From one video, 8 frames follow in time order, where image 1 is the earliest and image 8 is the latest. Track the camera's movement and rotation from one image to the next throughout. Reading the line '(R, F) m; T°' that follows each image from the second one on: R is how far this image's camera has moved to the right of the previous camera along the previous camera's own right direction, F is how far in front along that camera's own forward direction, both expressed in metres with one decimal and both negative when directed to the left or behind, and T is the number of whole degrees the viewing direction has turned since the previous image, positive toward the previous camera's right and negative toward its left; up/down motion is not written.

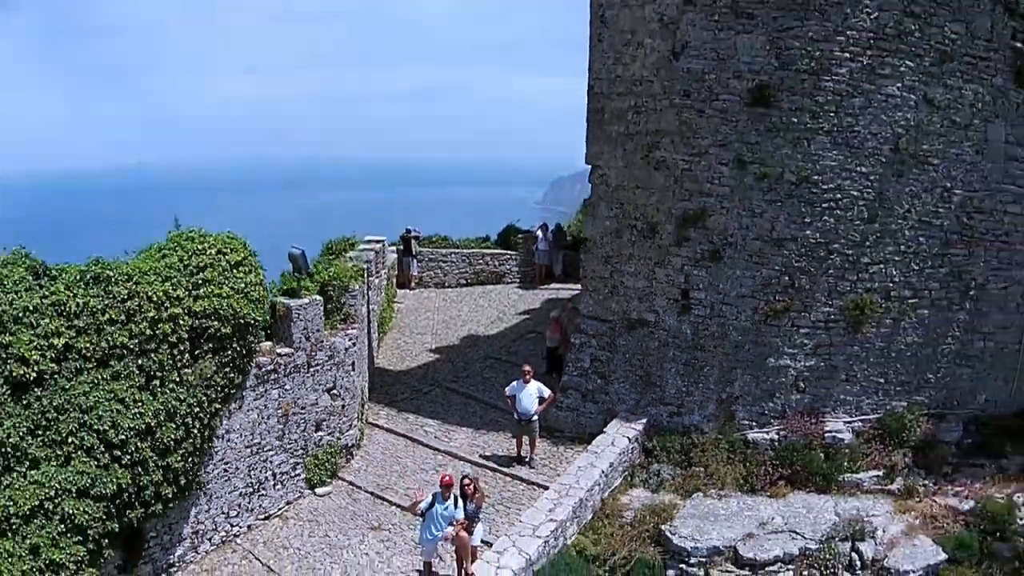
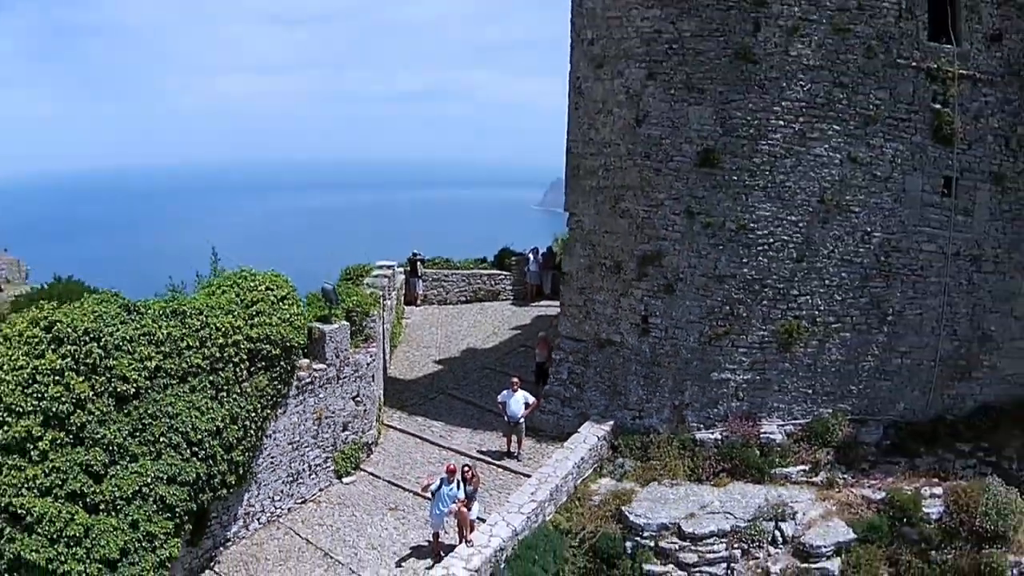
(+0.2, -1.2) m; -1°
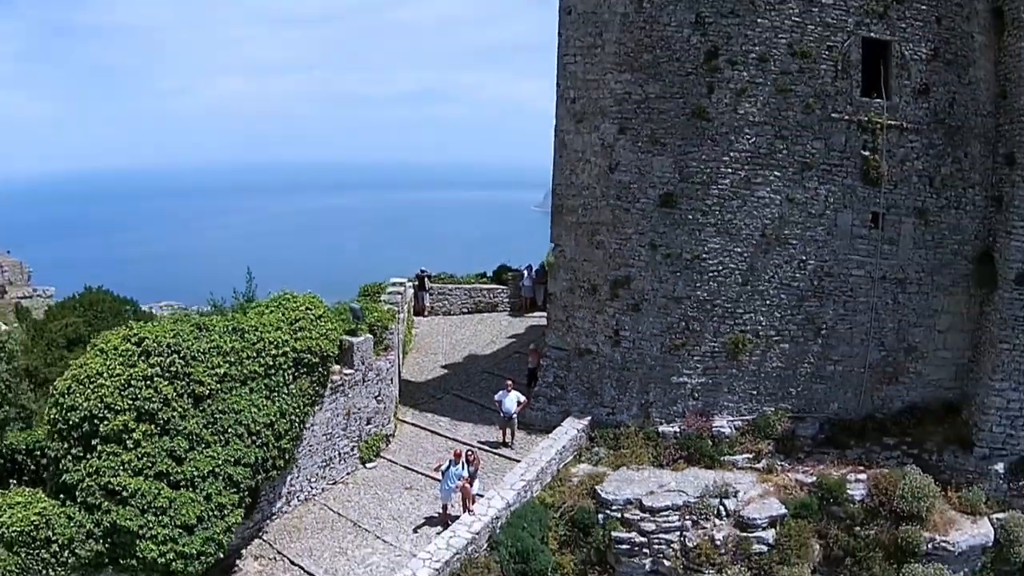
(+0.1, -1.4) m; -1°
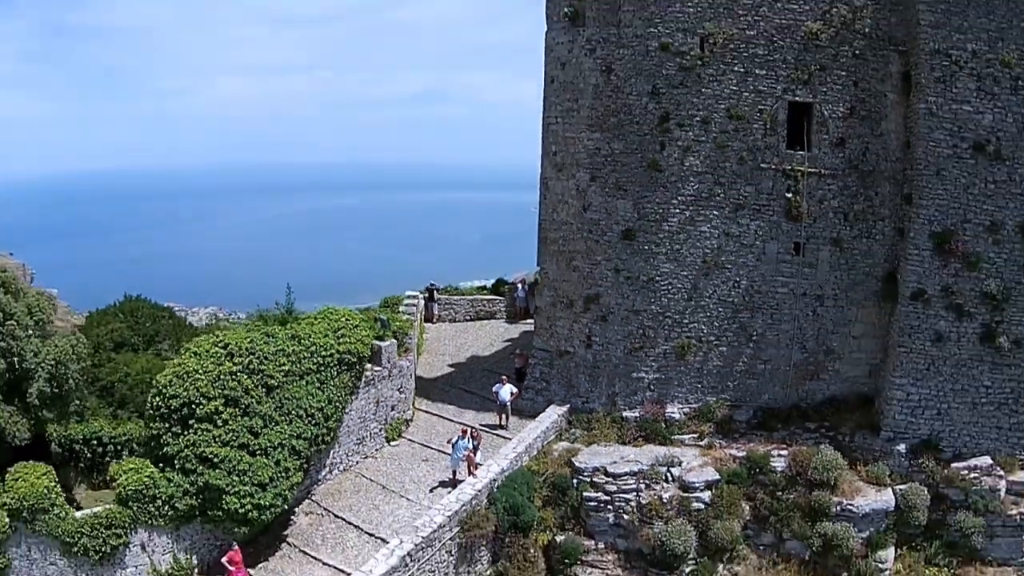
(+0.1, -2.2) m; 0°
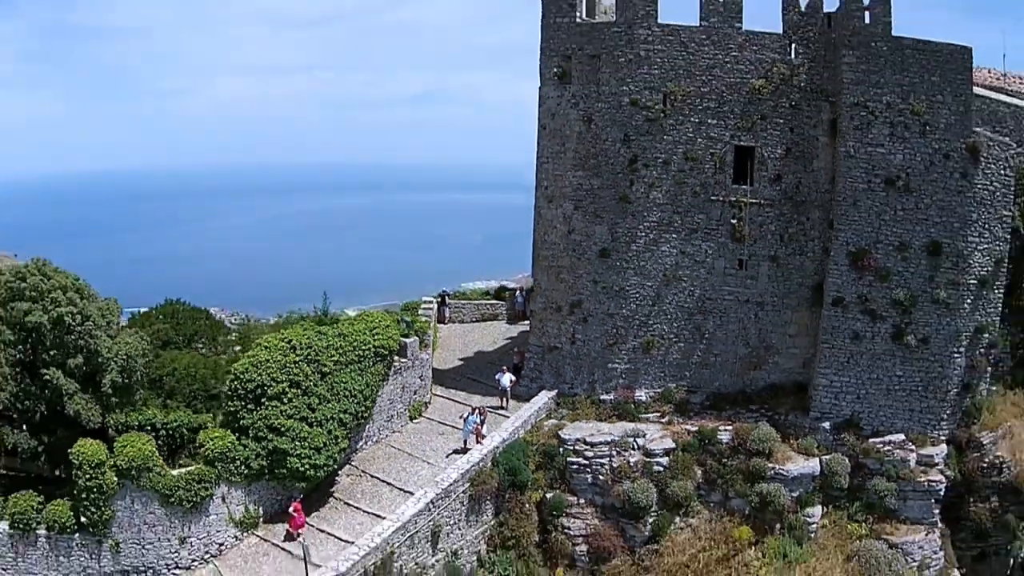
(0.0, -2.7) m; 0°
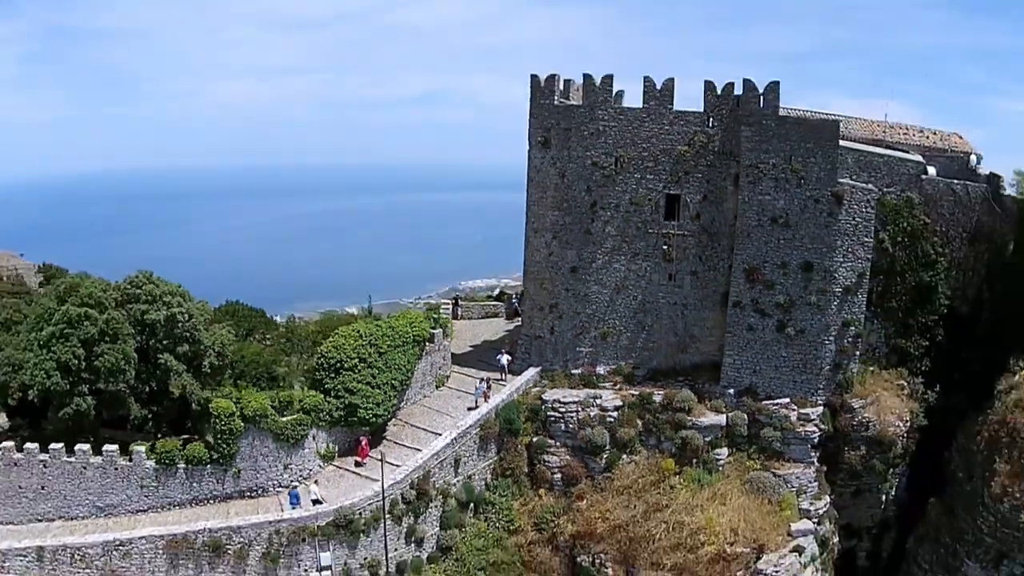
(+0.1, -5.8) m; 0°
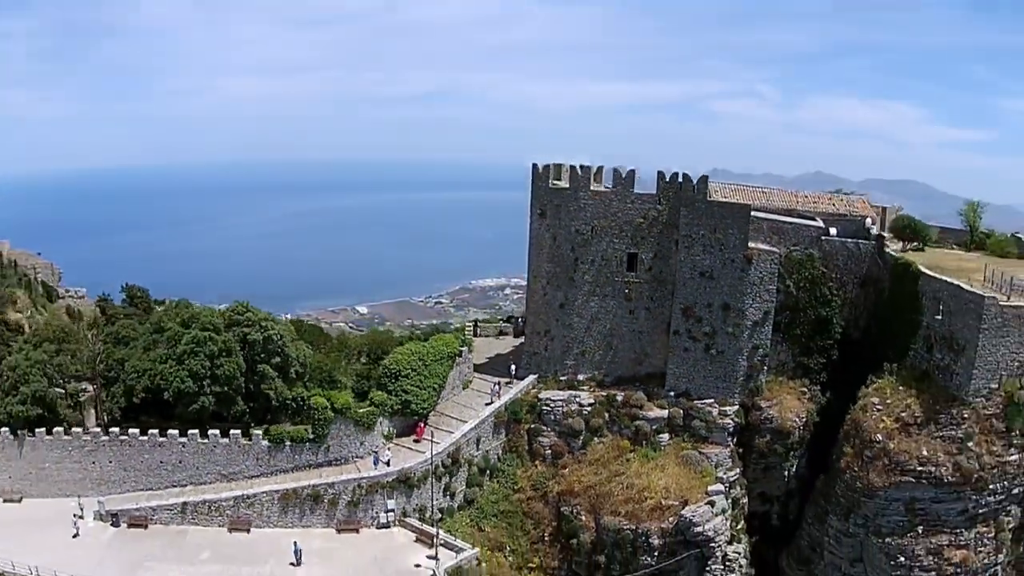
(-0.1, -8.1) m; 0°
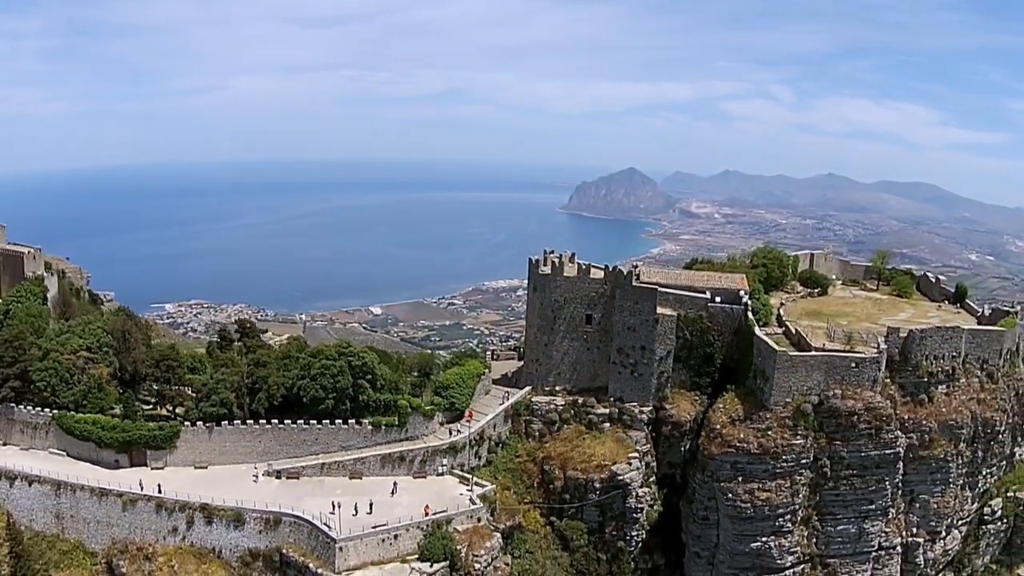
(+0.4, -18.6) m; -1°
